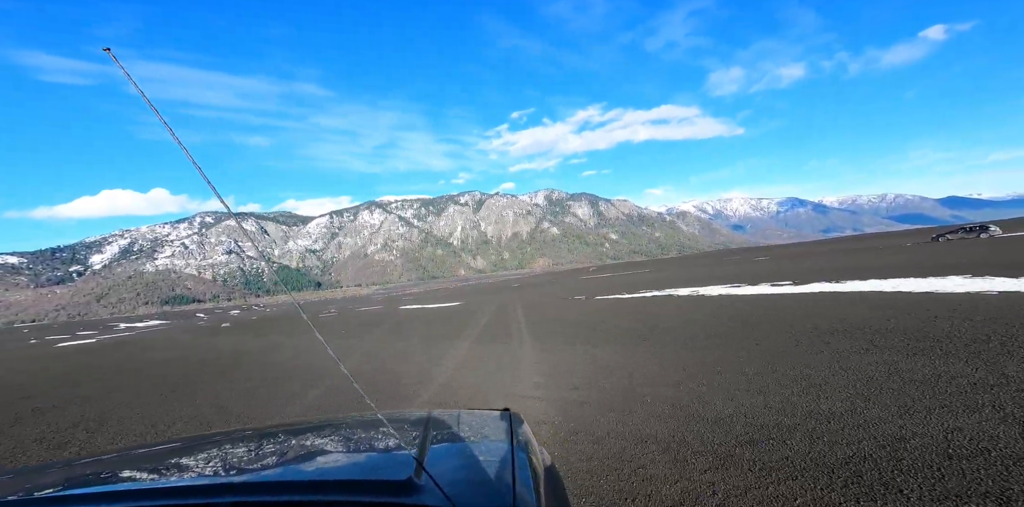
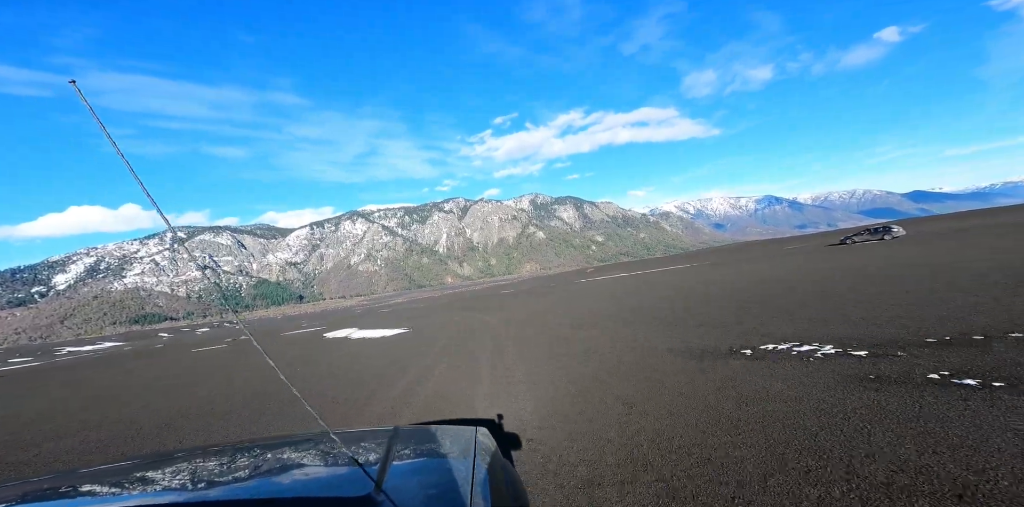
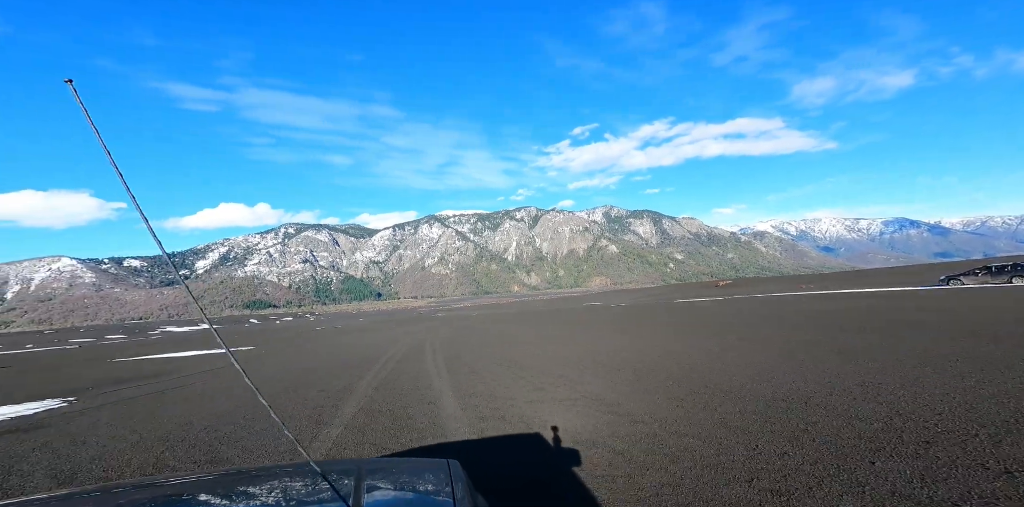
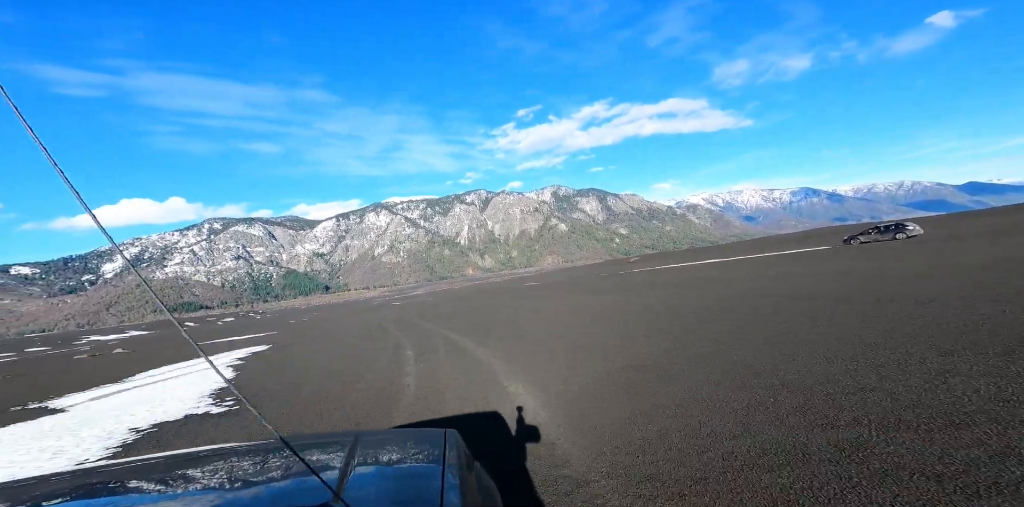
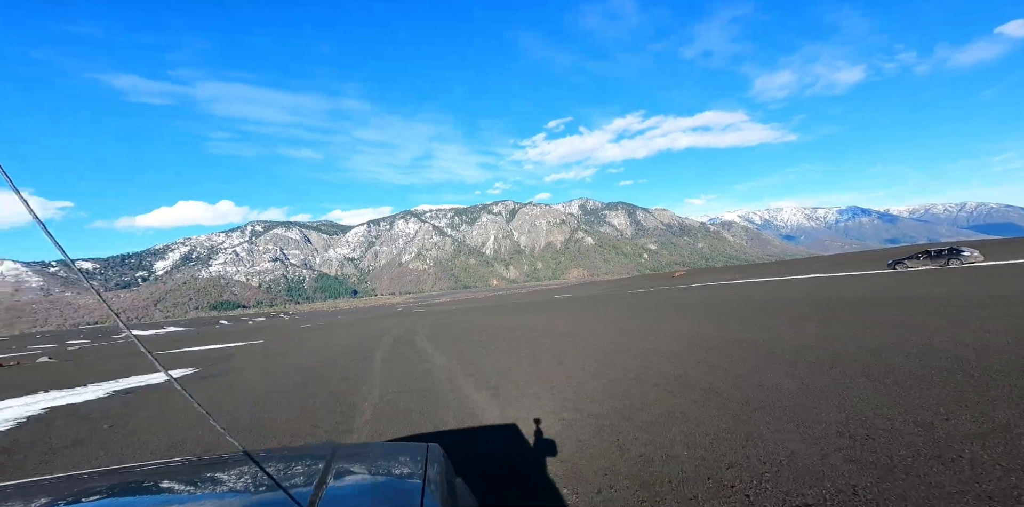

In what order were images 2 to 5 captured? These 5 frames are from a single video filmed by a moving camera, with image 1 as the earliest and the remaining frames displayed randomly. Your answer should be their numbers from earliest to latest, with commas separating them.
2, 4, 5, 3
